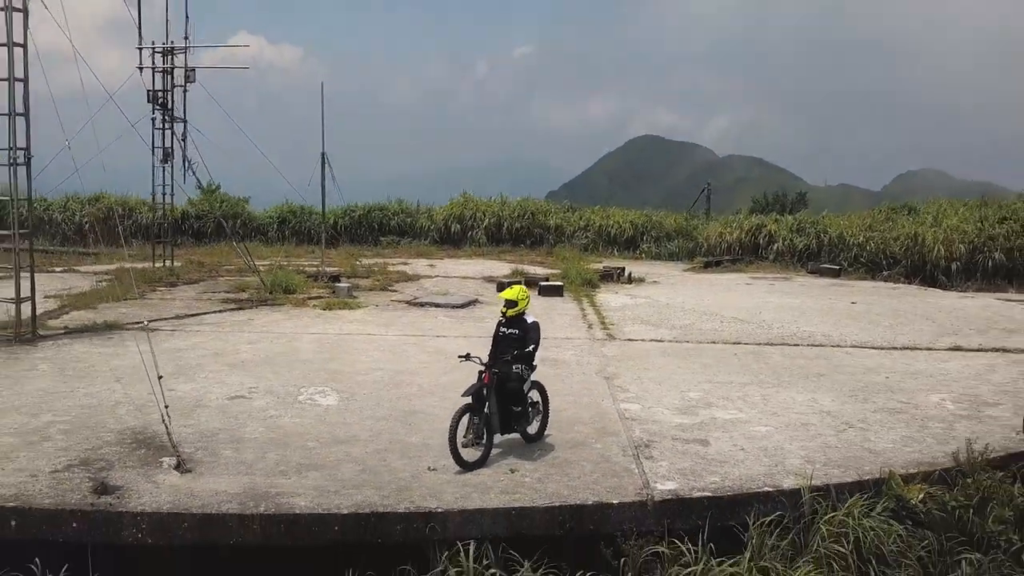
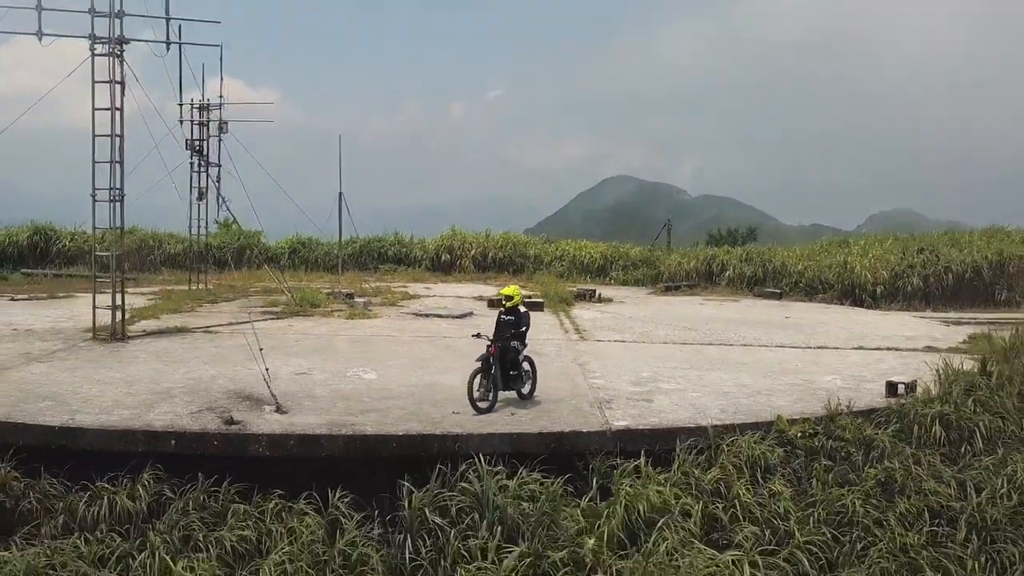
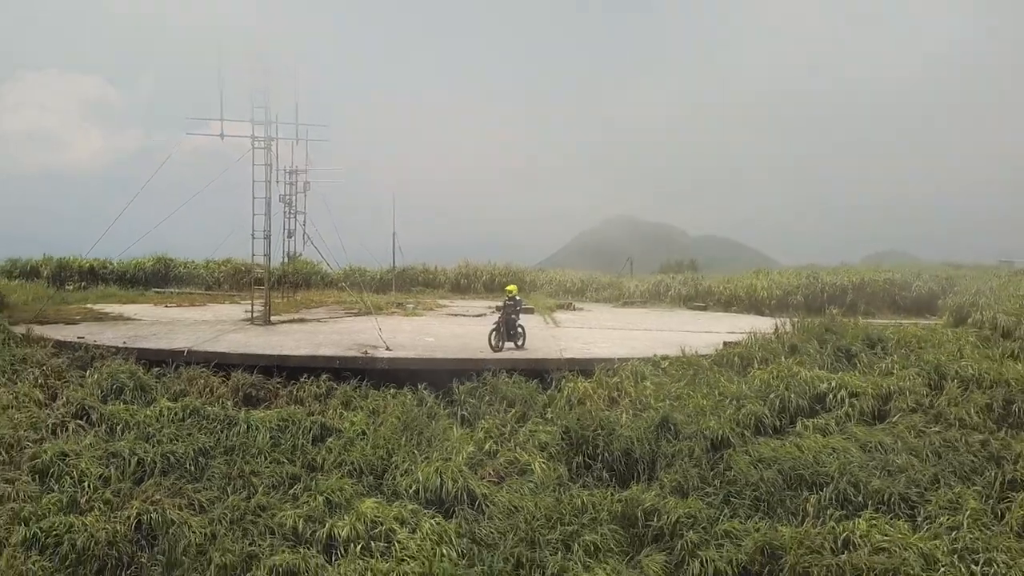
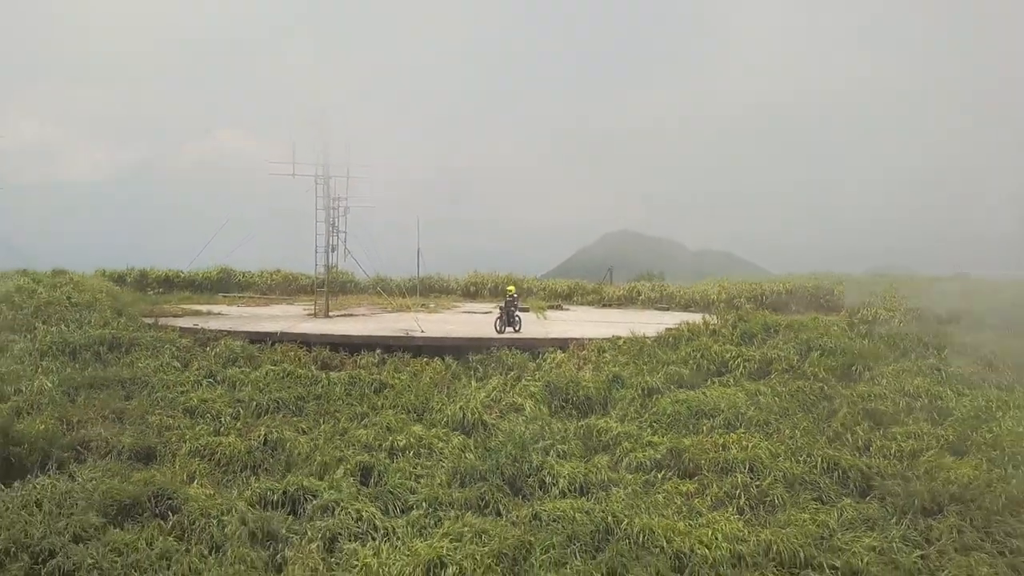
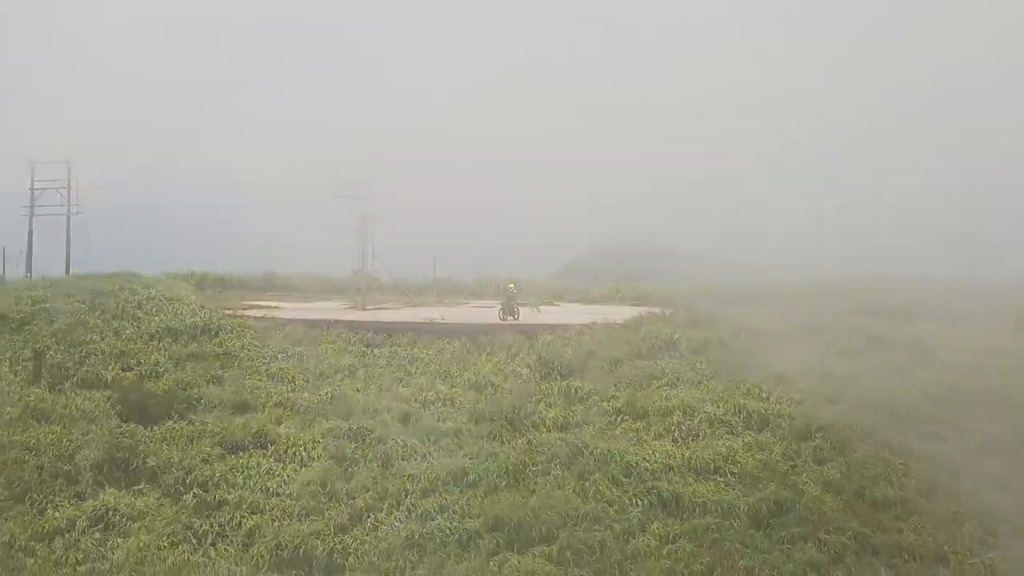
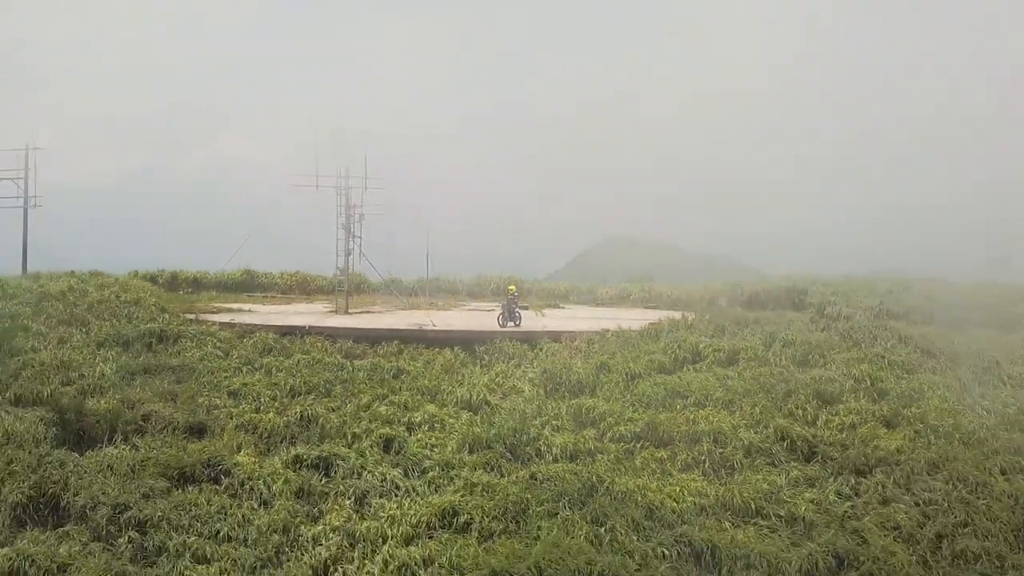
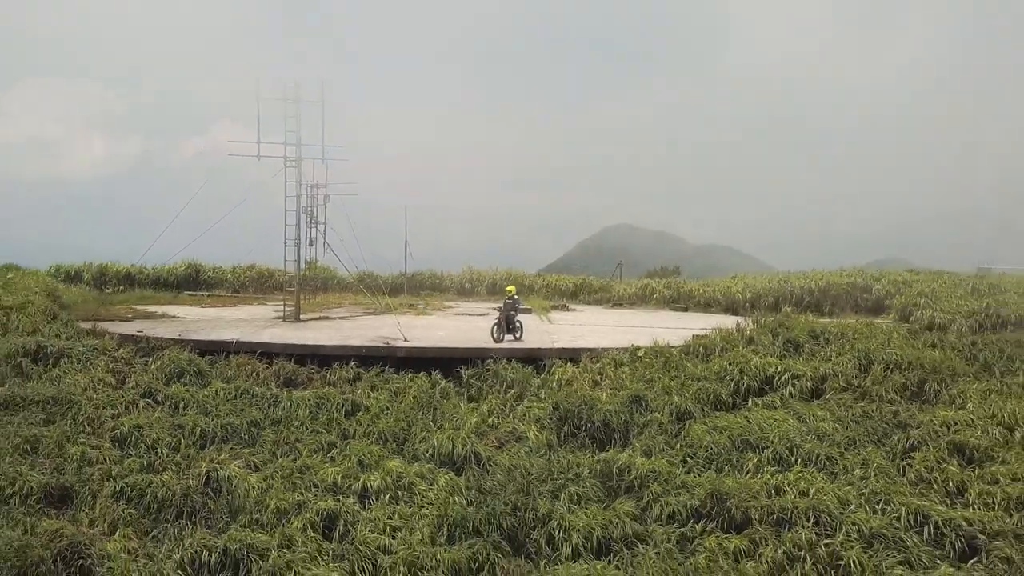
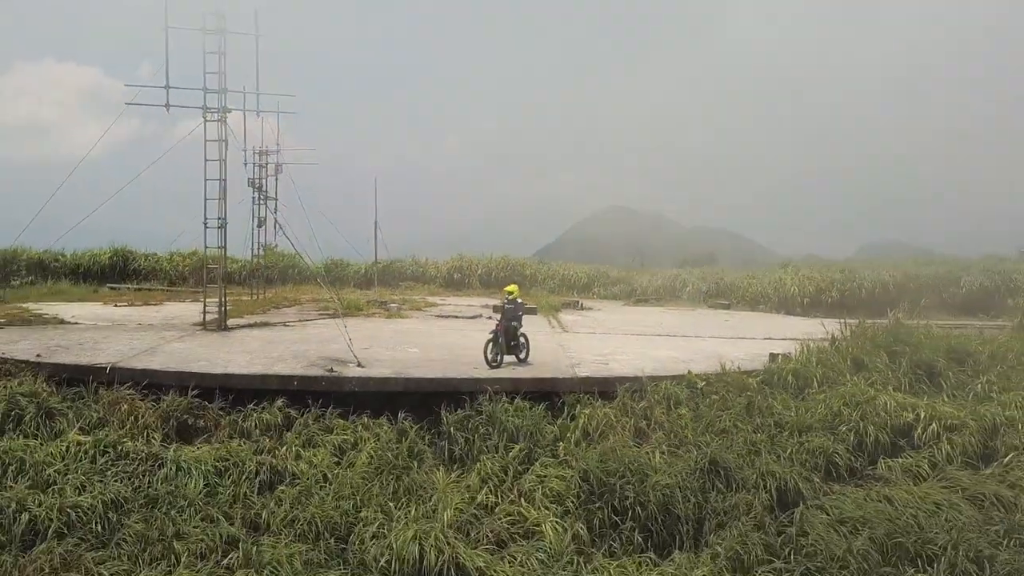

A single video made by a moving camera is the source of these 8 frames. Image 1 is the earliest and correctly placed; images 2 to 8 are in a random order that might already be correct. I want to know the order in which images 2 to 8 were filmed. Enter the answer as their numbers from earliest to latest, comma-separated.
2, 8, 3, 7, 4, 6, 5
